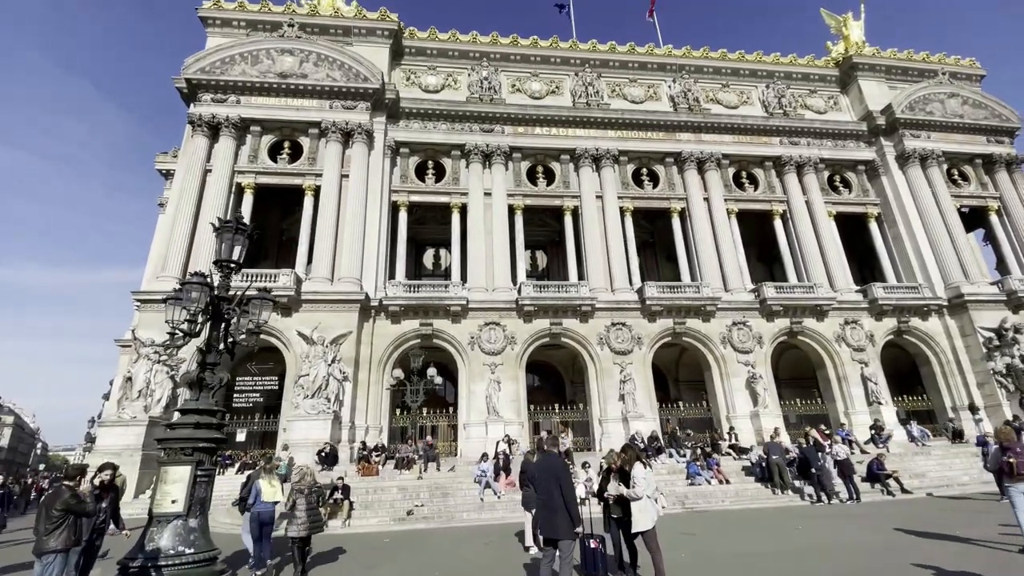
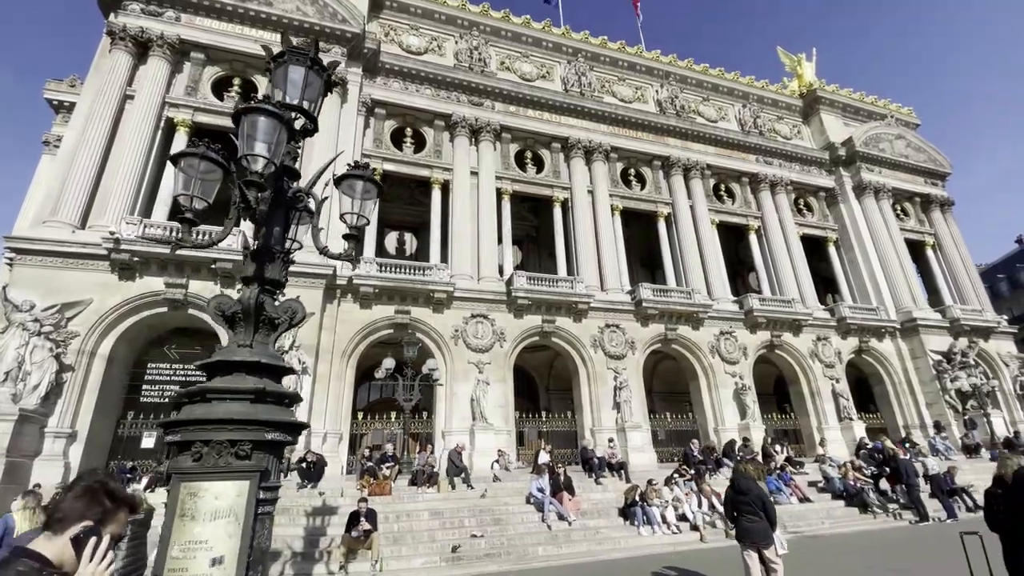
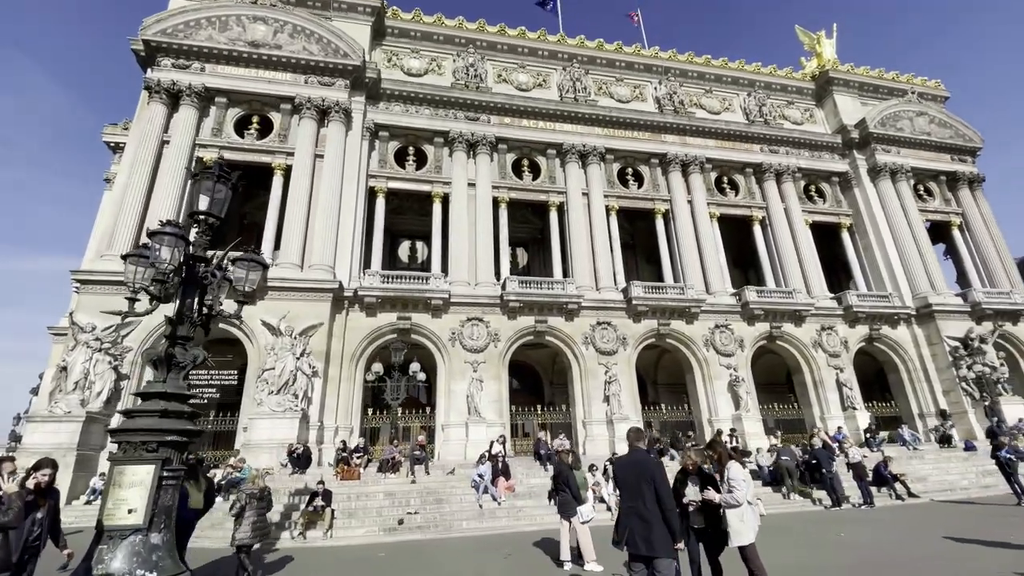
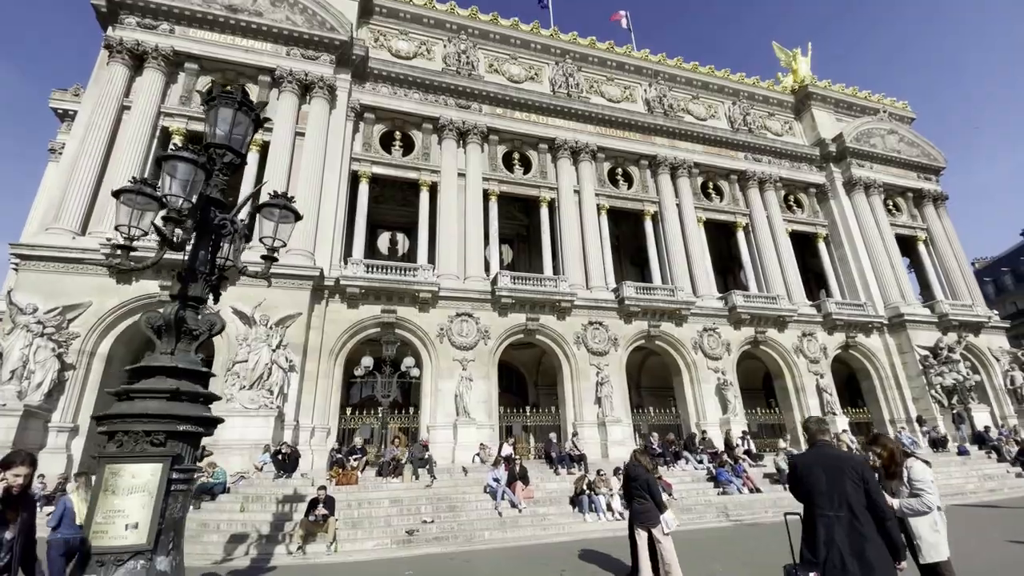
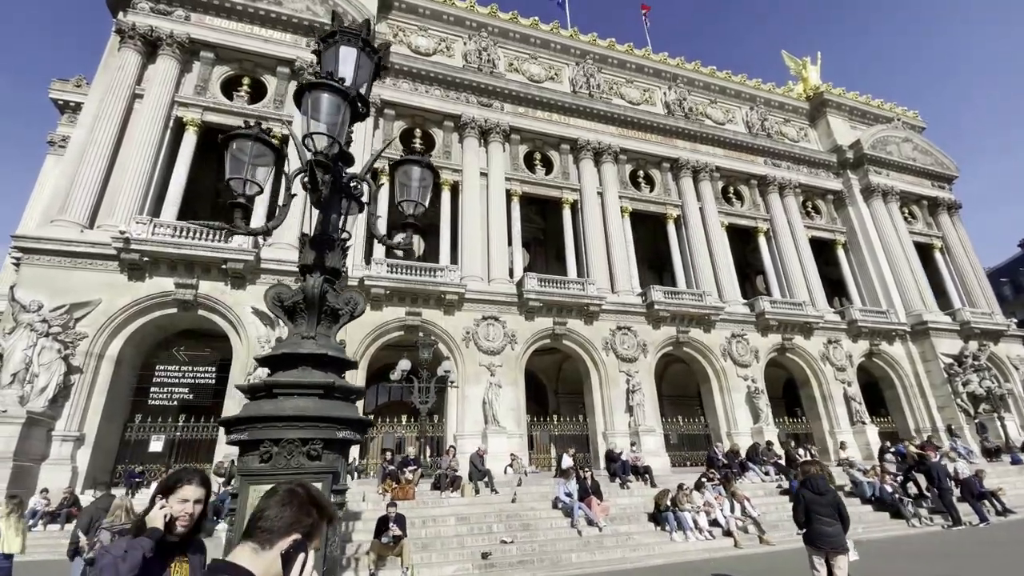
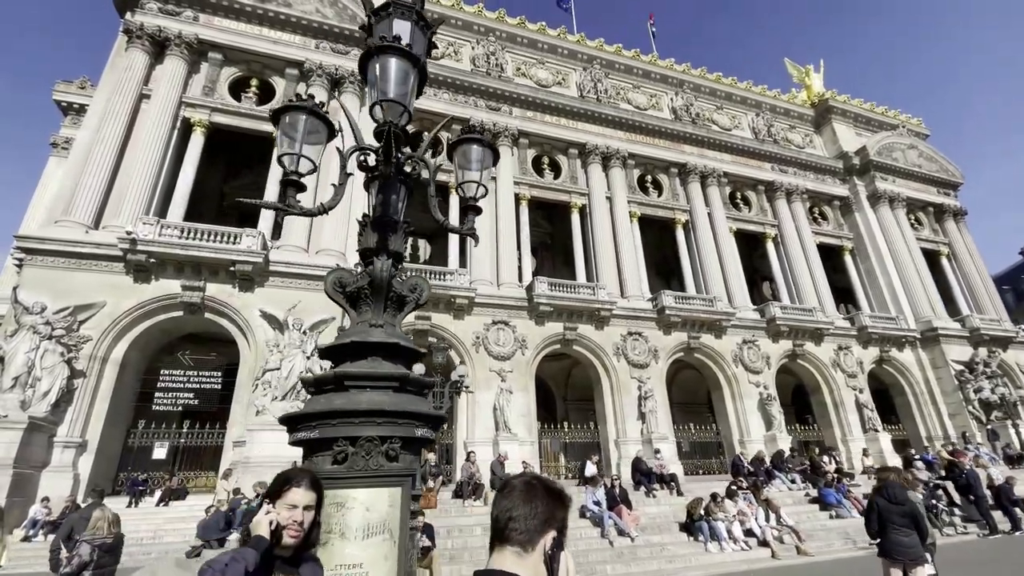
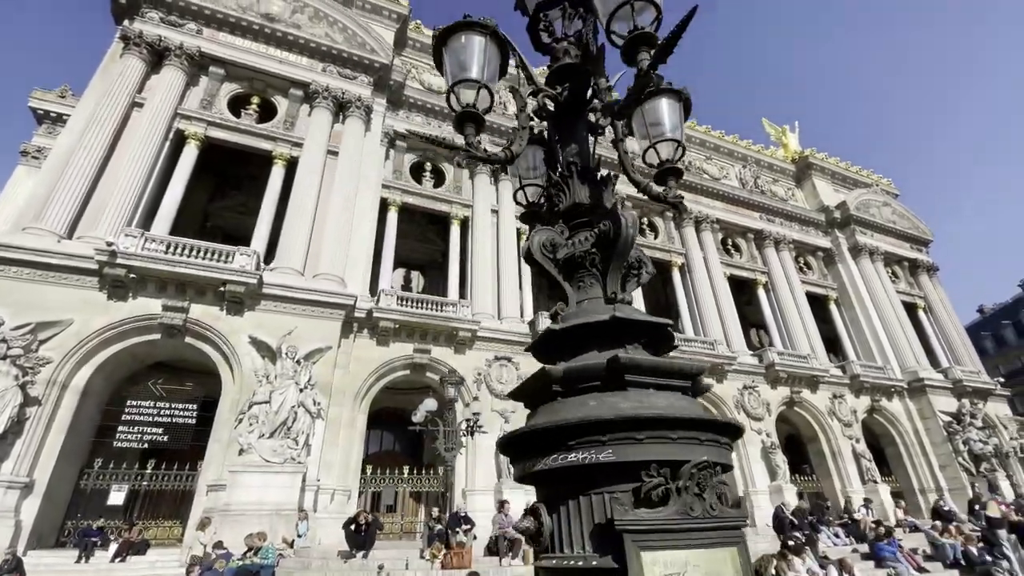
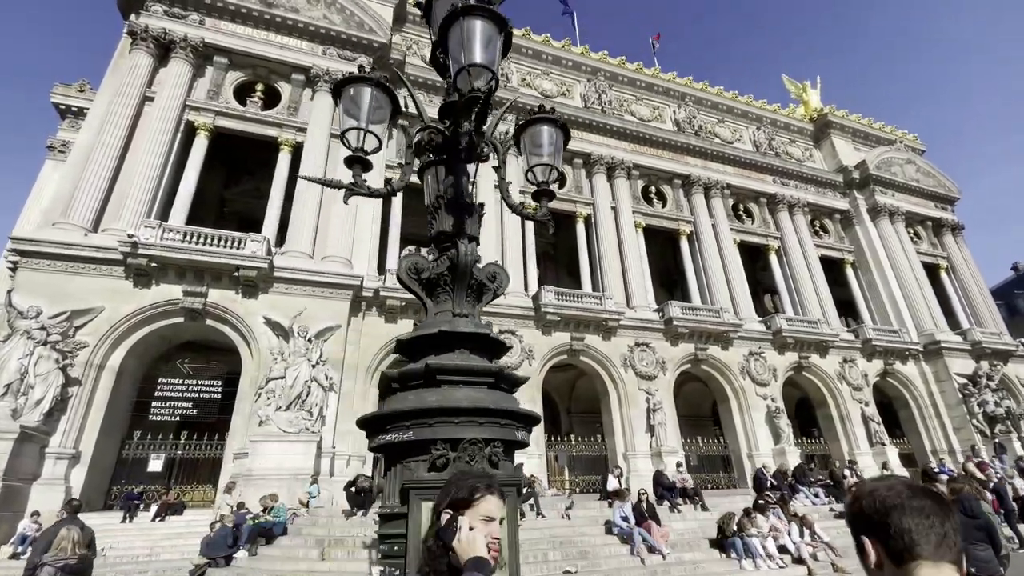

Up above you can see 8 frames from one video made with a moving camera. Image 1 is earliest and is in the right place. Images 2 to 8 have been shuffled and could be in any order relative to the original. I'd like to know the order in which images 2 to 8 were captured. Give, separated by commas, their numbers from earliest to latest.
3, 4, 2, 5, 6, 8, 7
